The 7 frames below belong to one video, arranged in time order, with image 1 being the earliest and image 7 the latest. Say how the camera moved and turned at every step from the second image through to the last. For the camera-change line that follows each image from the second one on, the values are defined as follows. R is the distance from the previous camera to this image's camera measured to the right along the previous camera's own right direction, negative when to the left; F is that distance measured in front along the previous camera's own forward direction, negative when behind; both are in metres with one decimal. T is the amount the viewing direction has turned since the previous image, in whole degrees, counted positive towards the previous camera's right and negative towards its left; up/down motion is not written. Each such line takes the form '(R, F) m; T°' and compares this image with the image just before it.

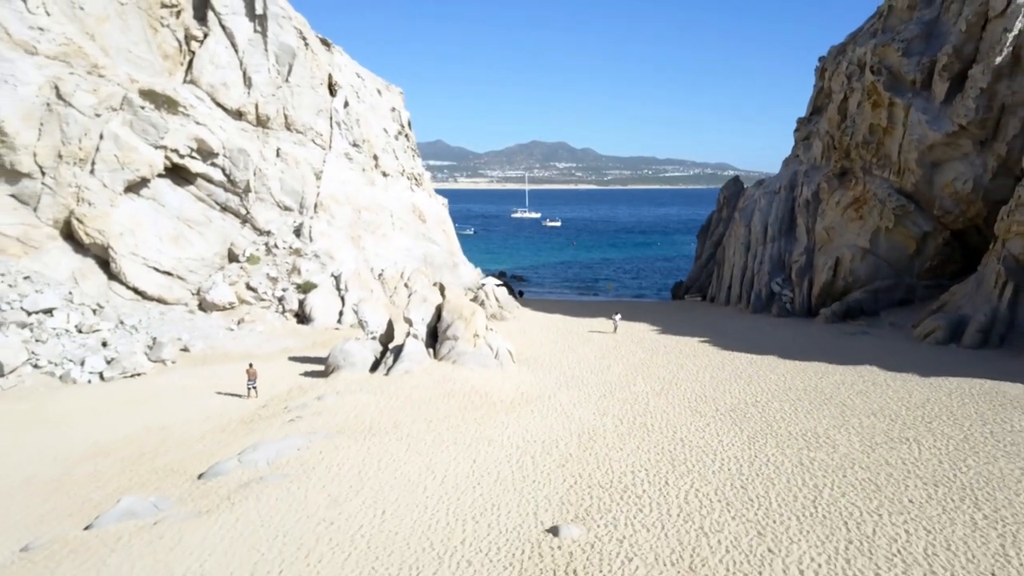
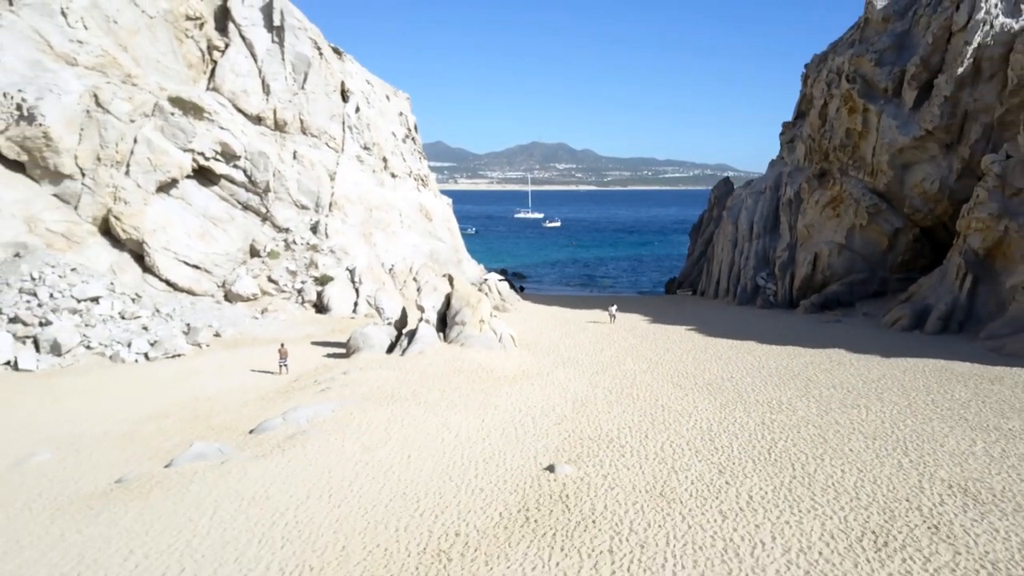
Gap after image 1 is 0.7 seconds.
(-0.1, -2.2) m; 0°
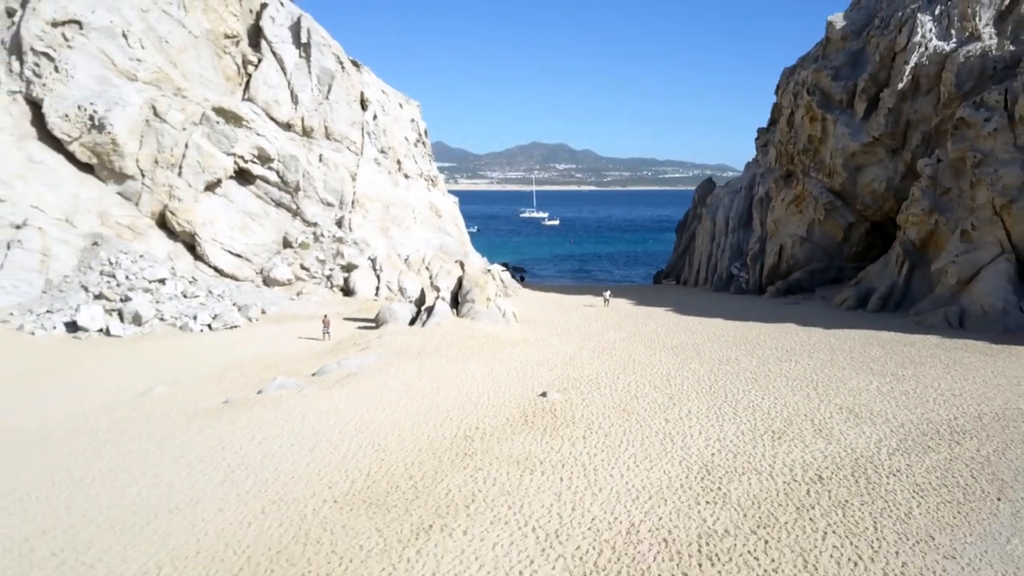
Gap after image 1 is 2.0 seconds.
(-0.1, -4.3) m; 0°
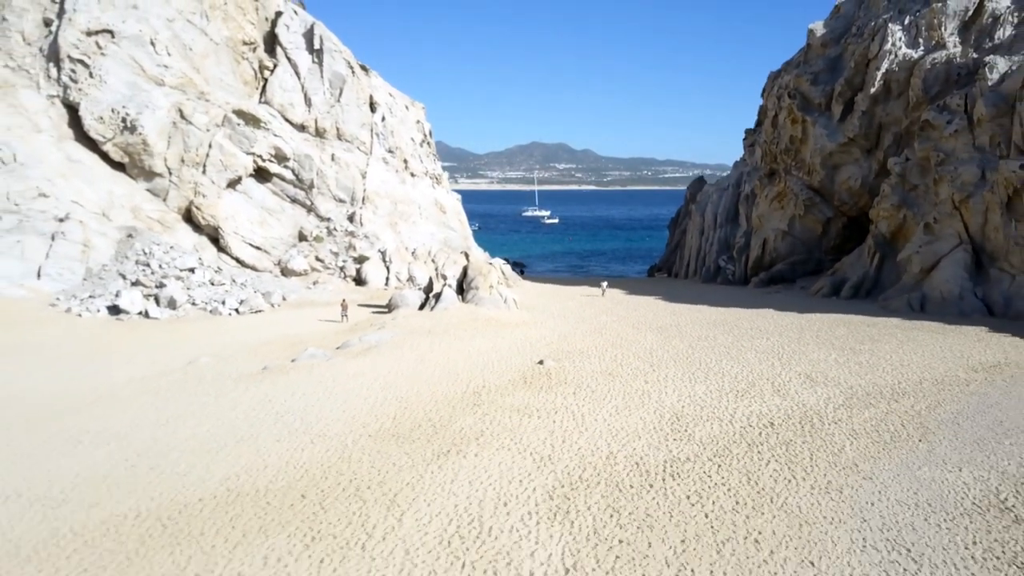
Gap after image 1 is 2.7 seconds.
(0.0, -2.5) m; 0°
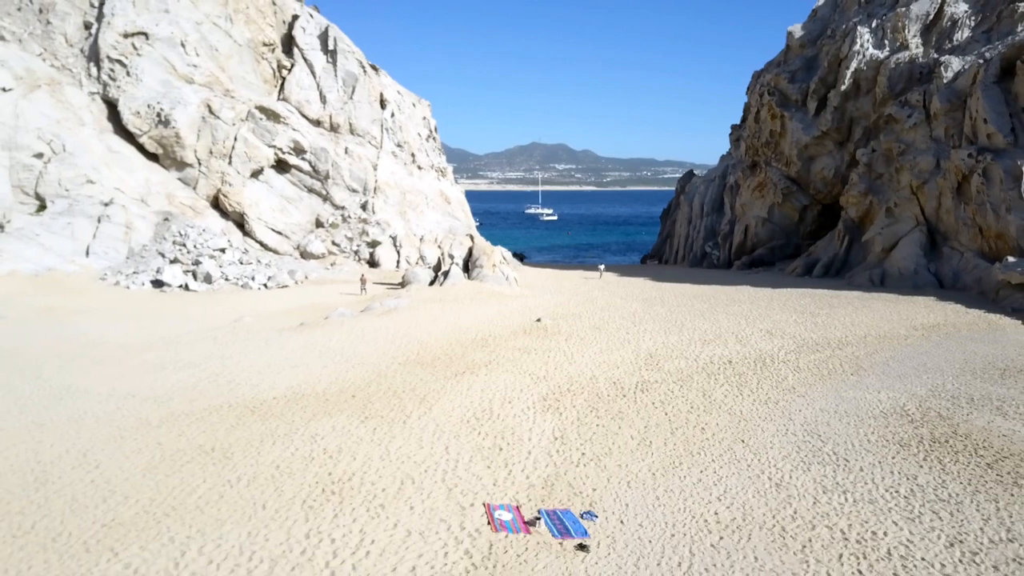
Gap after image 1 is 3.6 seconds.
(-0.1, -3.1) m; 0°
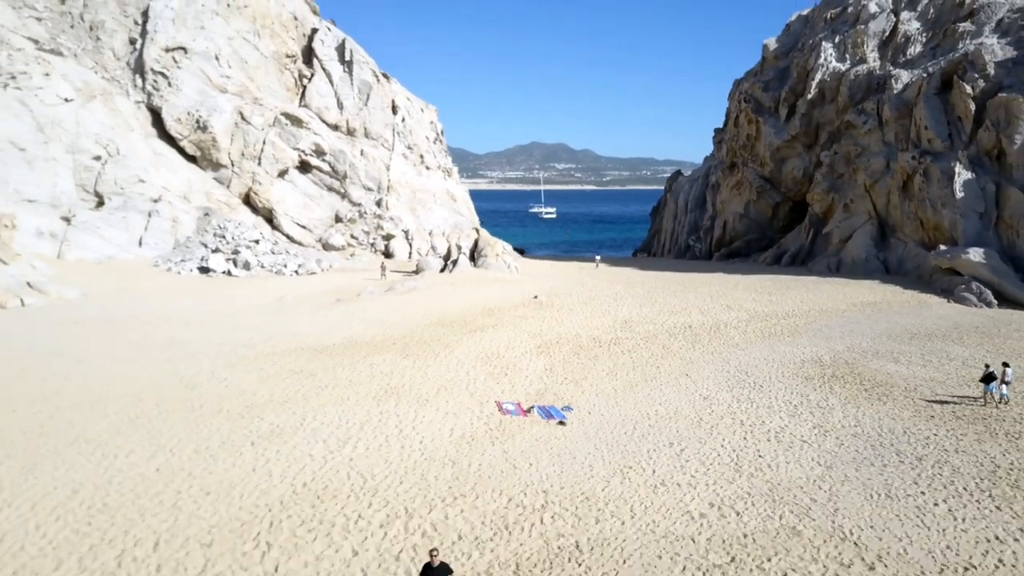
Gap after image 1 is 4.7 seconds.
(-0.1, -4.3) m; 0°
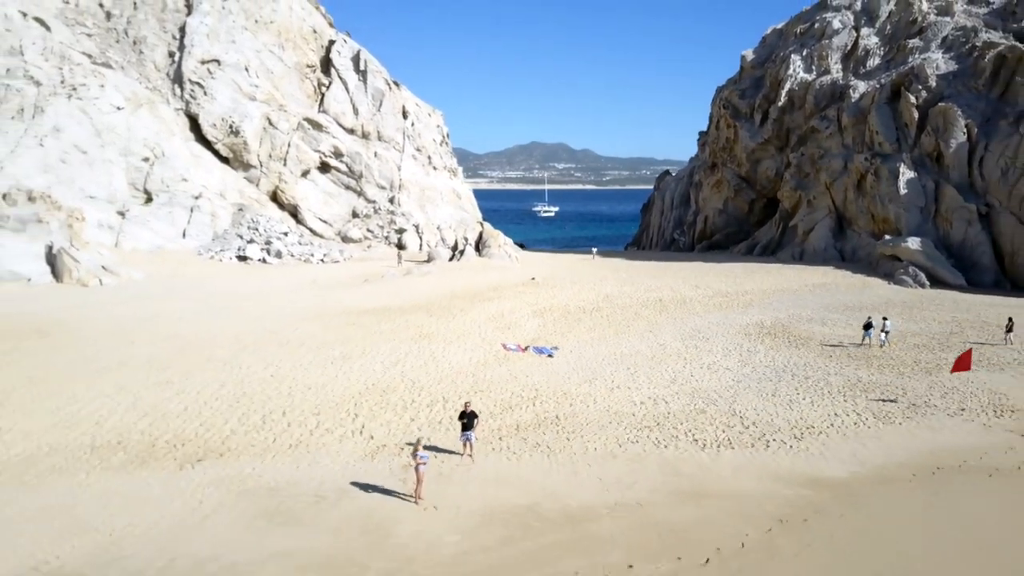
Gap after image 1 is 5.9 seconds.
(0.0, -4.6) m; 0°
